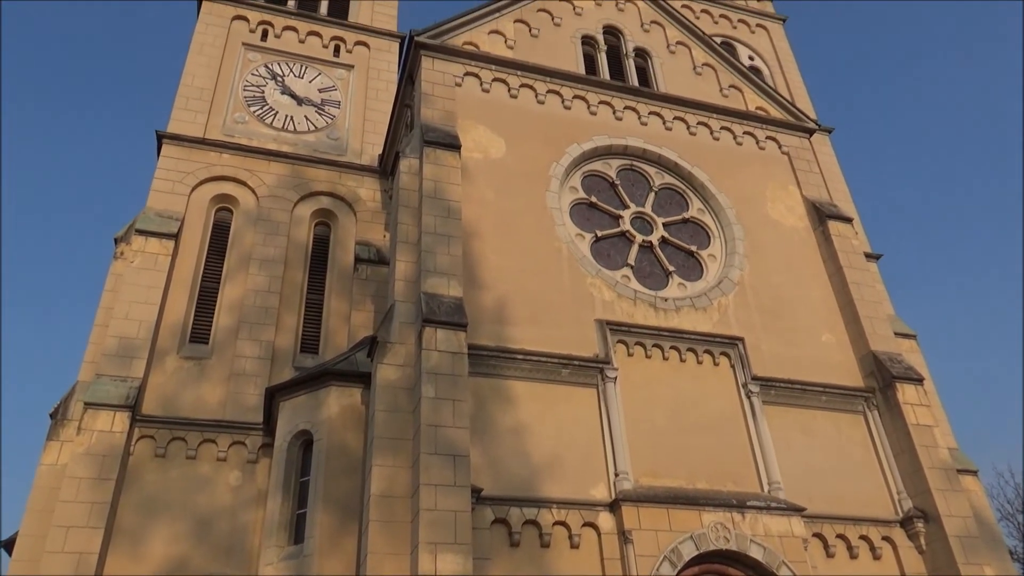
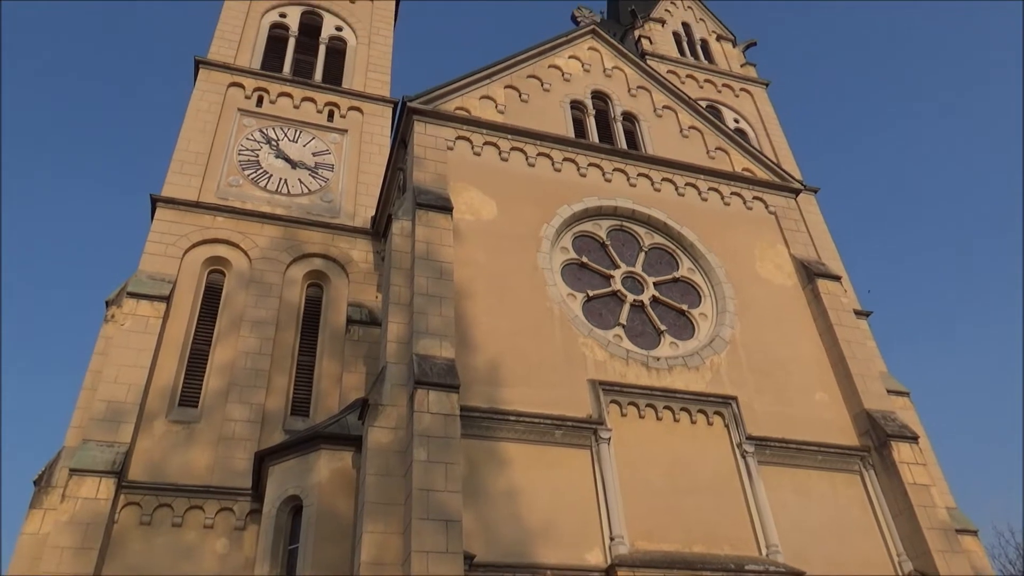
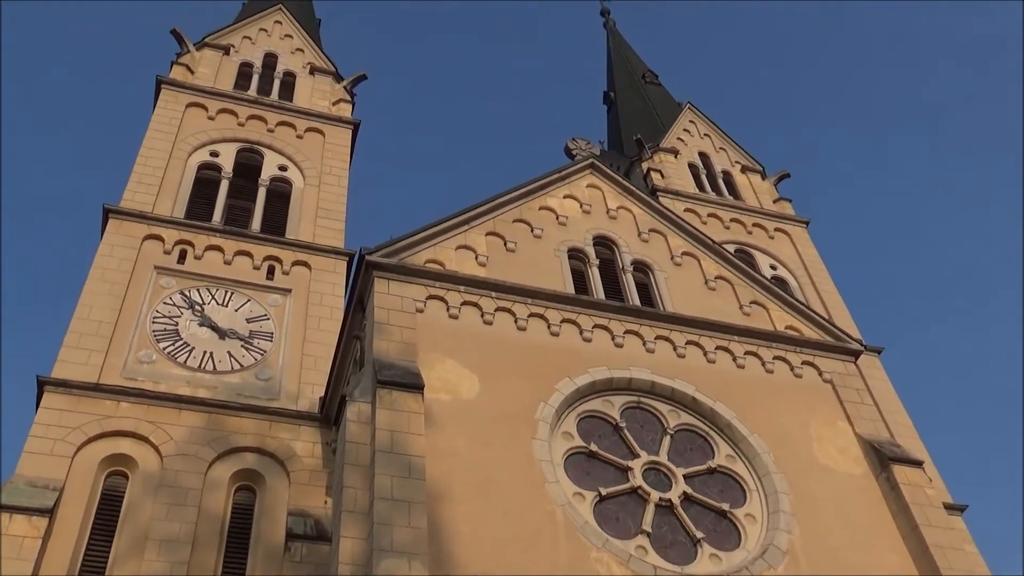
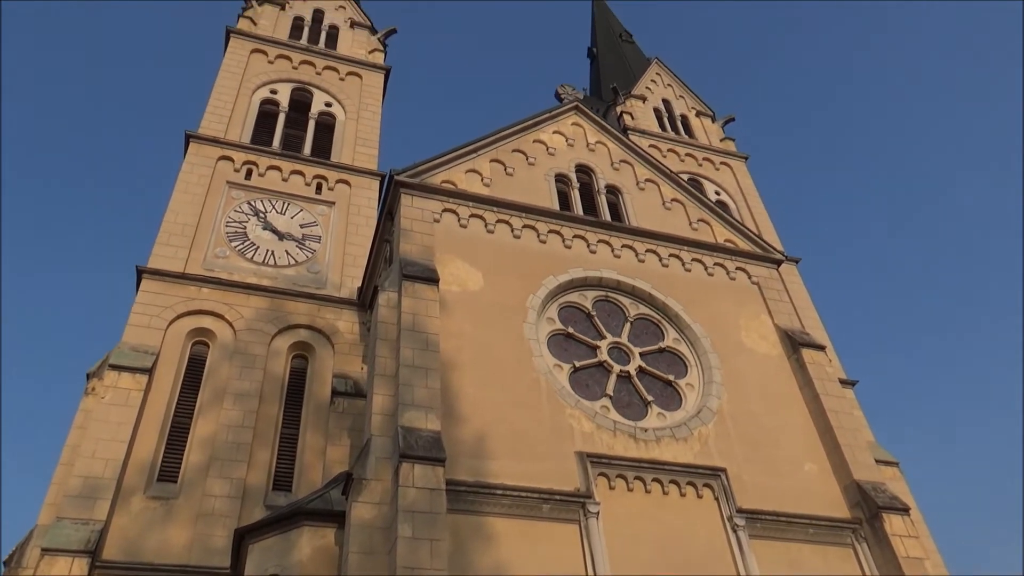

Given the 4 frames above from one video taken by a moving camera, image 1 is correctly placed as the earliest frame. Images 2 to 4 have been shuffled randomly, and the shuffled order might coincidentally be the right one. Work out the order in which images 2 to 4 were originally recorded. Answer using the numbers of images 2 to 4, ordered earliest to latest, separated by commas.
2, 4, 3
